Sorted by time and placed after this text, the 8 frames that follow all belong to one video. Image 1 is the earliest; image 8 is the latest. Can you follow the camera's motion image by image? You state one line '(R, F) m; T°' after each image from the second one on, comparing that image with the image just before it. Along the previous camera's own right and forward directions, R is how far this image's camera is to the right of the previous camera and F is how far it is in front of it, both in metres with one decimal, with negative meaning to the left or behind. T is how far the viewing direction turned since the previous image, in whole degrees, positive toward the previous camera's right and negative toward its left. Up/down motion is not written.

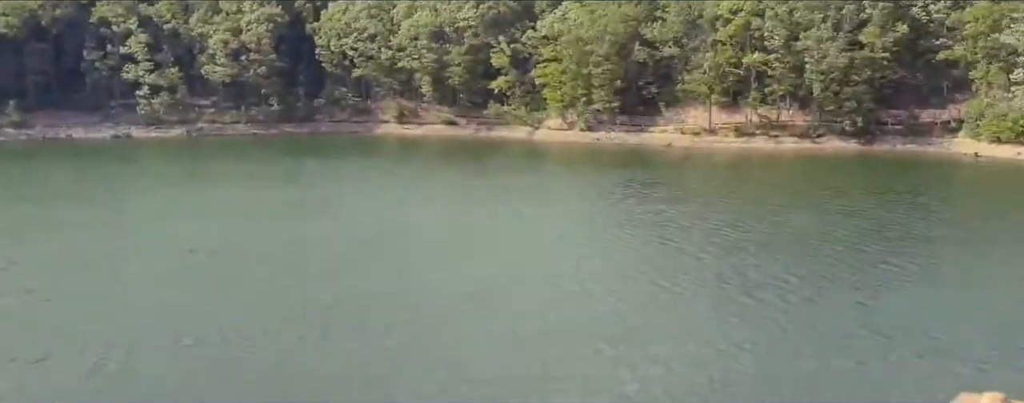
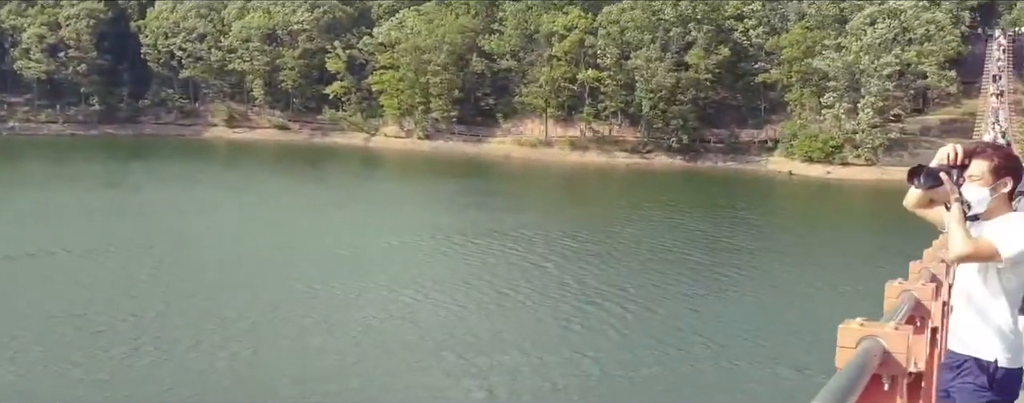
(+0.9, +0.5) m; +9°
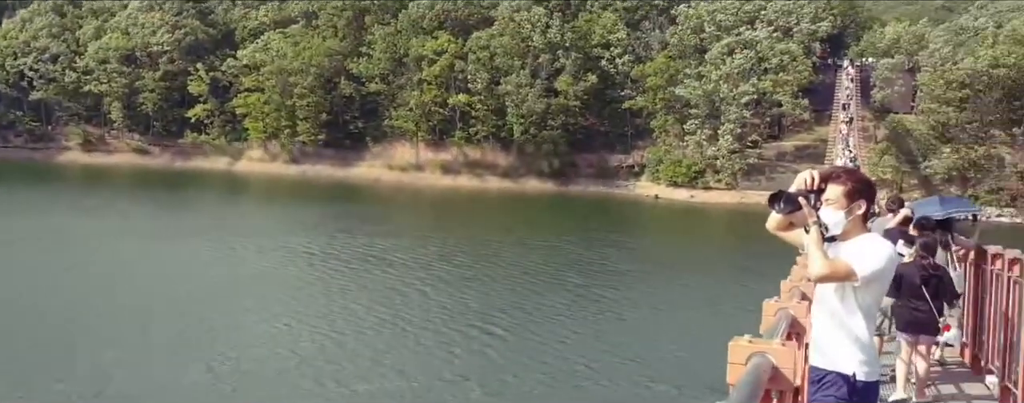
(-0.2, -0.1) m; +8°
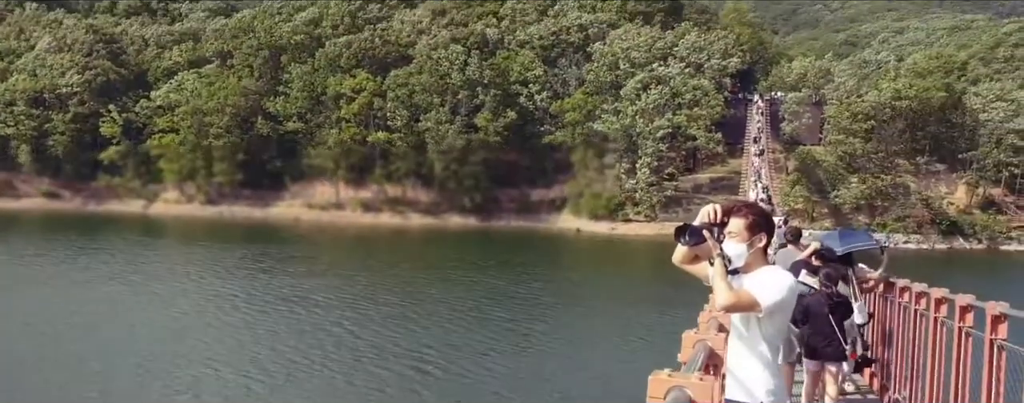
(+0.1, 0.0) m; +5°
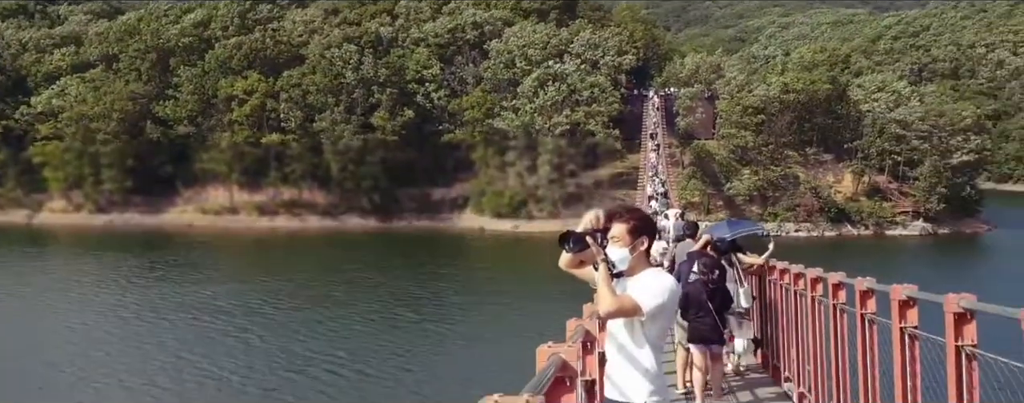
(+0.2, +0.2) m; +6°
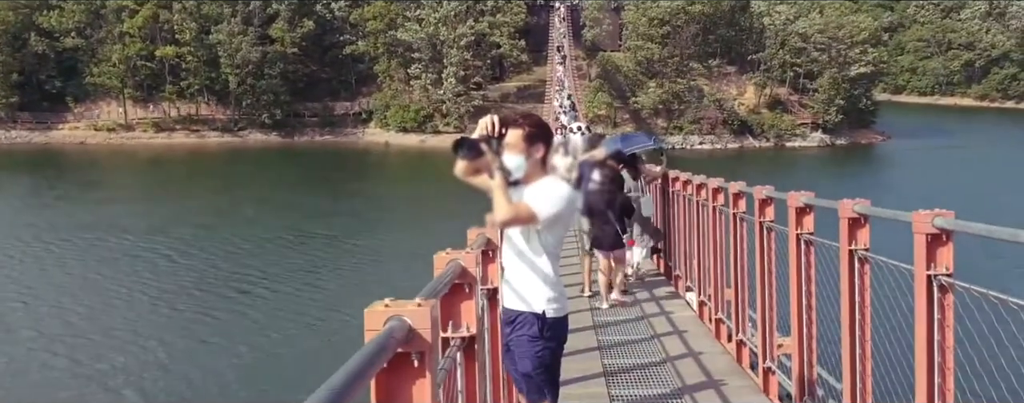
(+0.2, +0.4) m; +5°
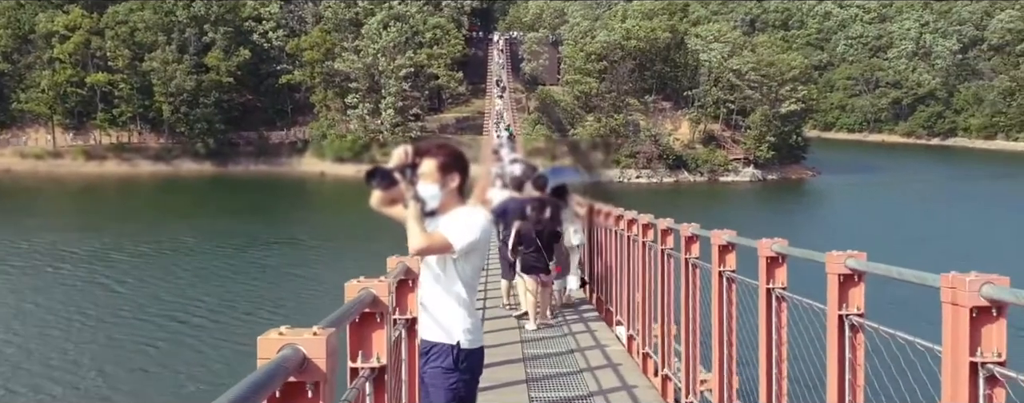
(+0.1, 0.0) m; +4°
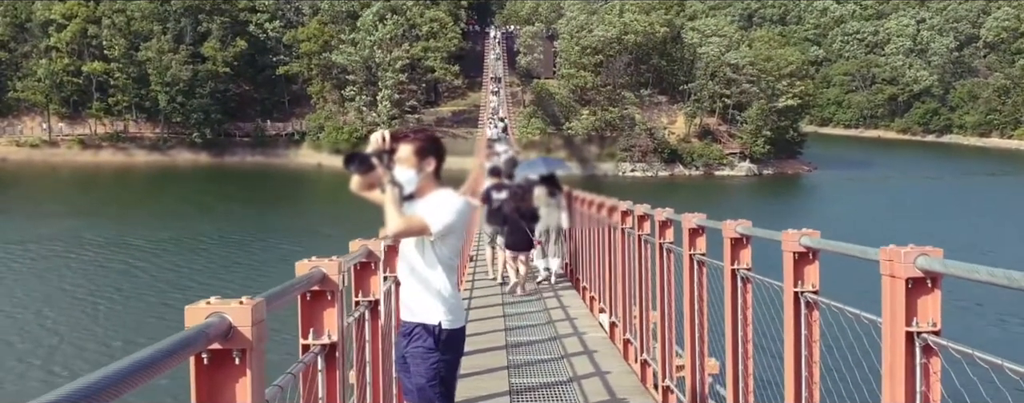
(+0.1, -0.1) m; 0°
